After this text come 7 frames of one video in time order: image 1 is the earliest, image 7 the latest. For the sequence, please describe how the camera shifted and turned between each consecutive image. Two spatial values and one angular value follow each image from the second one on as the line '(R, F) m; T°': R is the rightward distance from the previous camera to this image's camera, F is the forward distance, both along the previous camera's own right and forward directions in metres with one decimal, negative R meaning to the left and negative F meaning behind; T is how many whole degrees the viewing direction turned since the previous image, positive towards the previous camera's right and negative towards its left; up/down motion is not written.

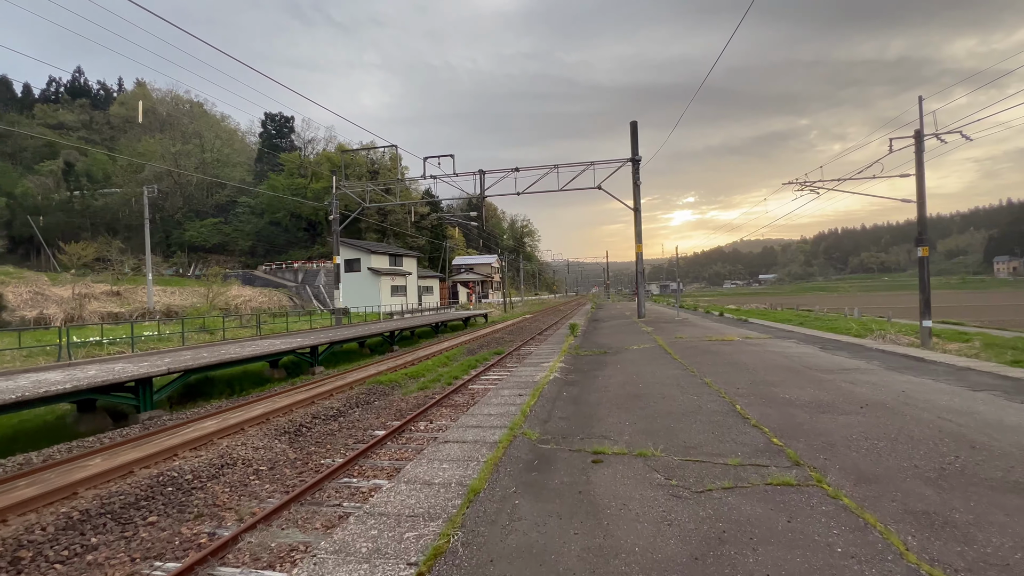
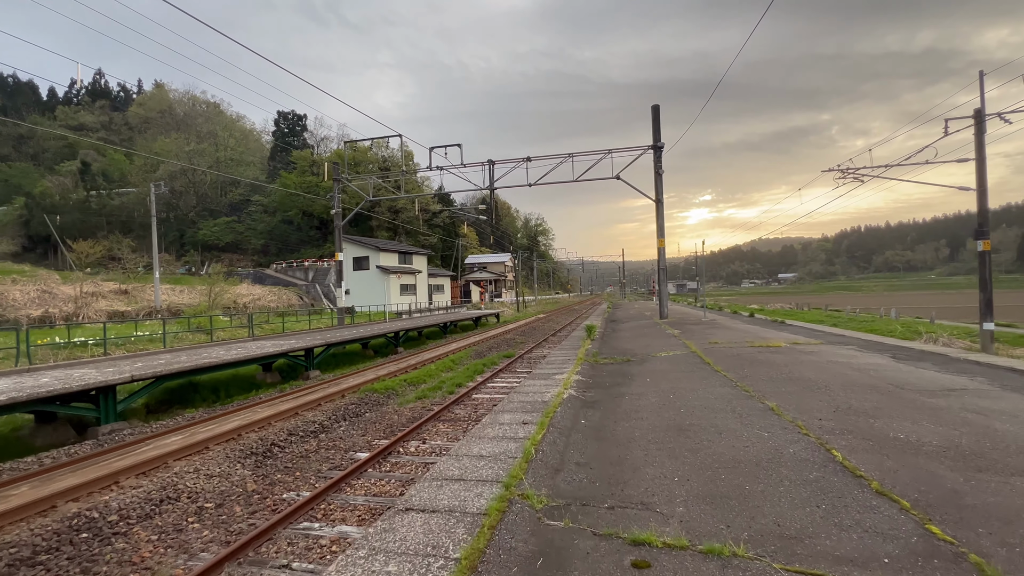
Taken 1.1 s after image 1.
(+0.1, +1.4) m; -2°
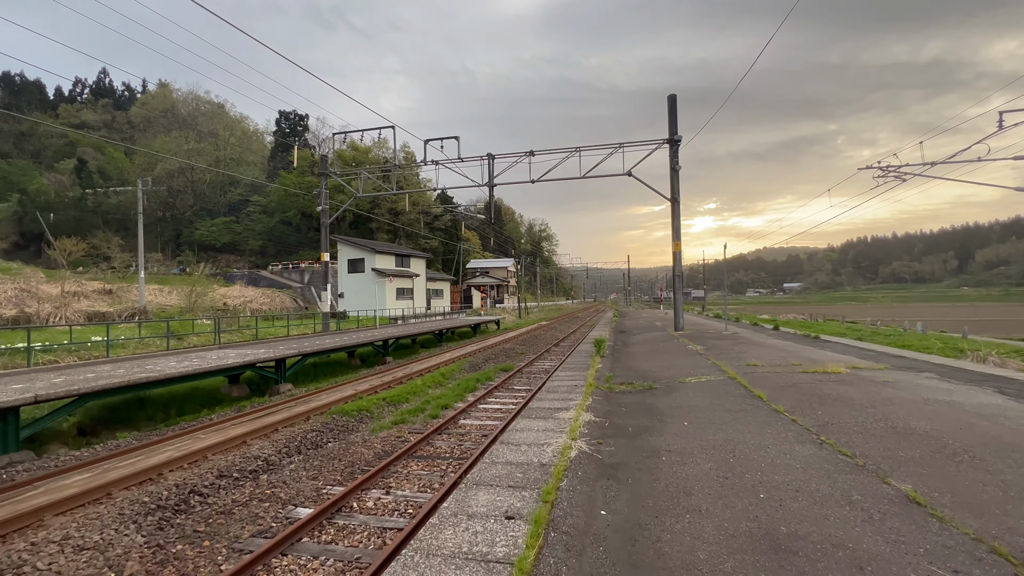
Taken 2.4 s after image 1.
(+0.1, +1.7) m; 0°
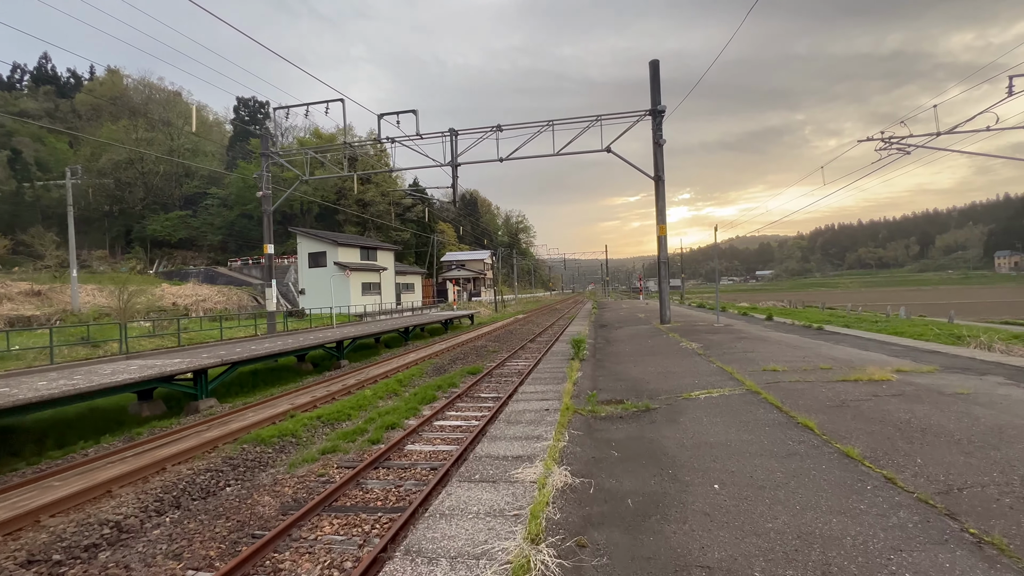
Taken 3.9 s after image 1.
(+0.4, +1.9) m; +3°
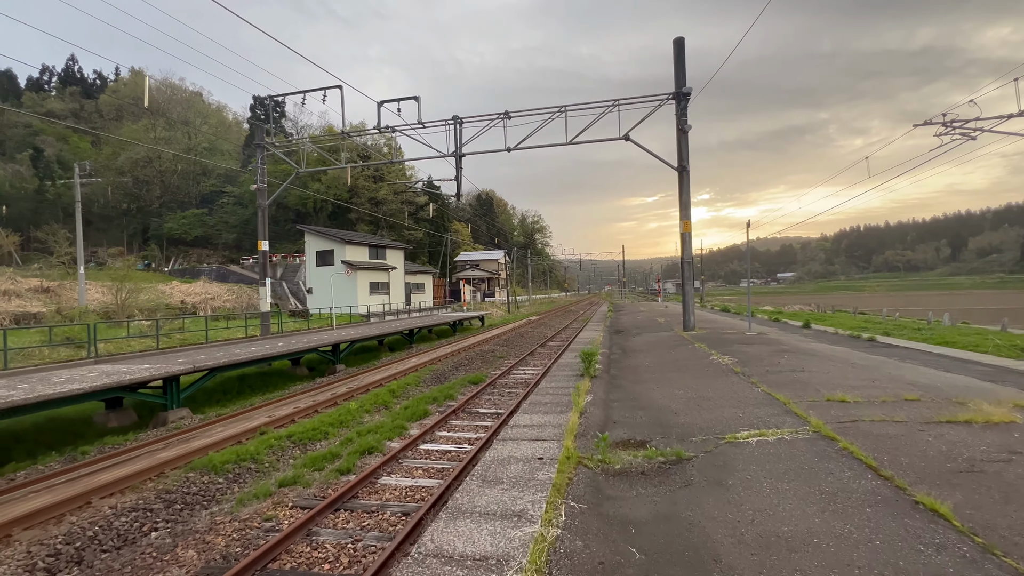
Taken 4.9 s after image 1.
(+0.3, +1.3) m; -2°
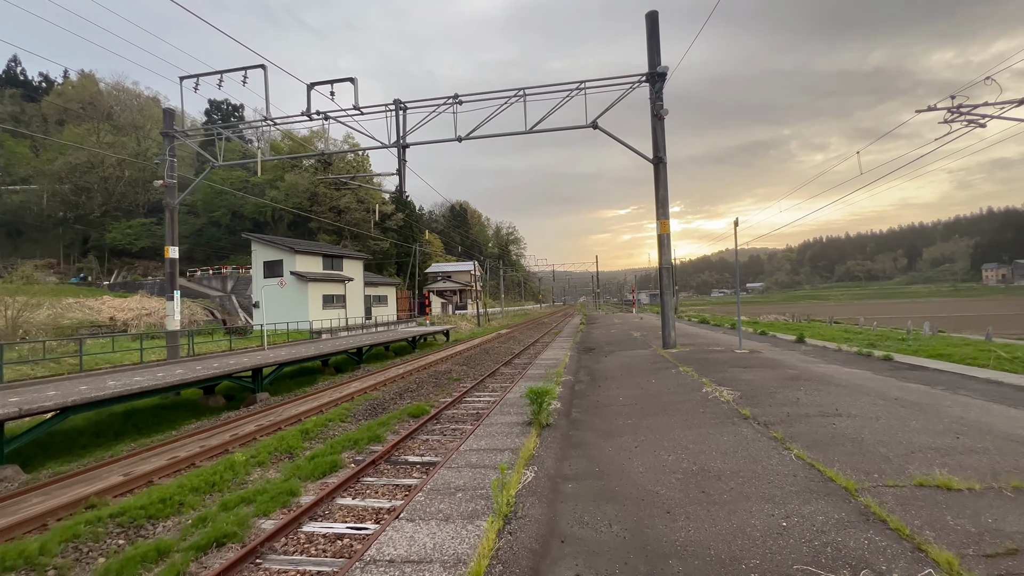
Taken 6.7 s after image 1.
(+0.7, +2.1) m; +3°
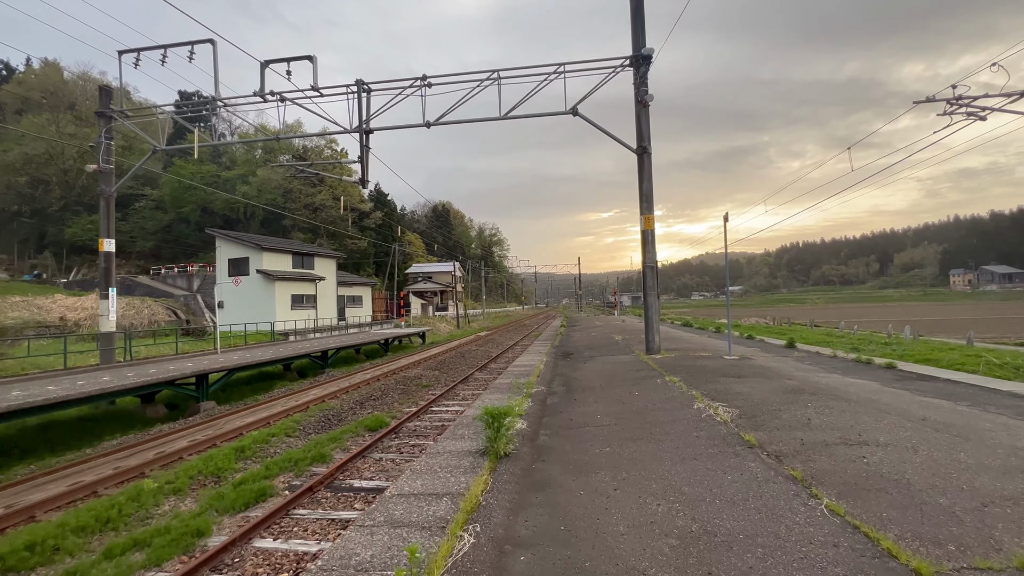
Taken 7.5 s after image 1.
(+0.3, +1.0) m; +2°
